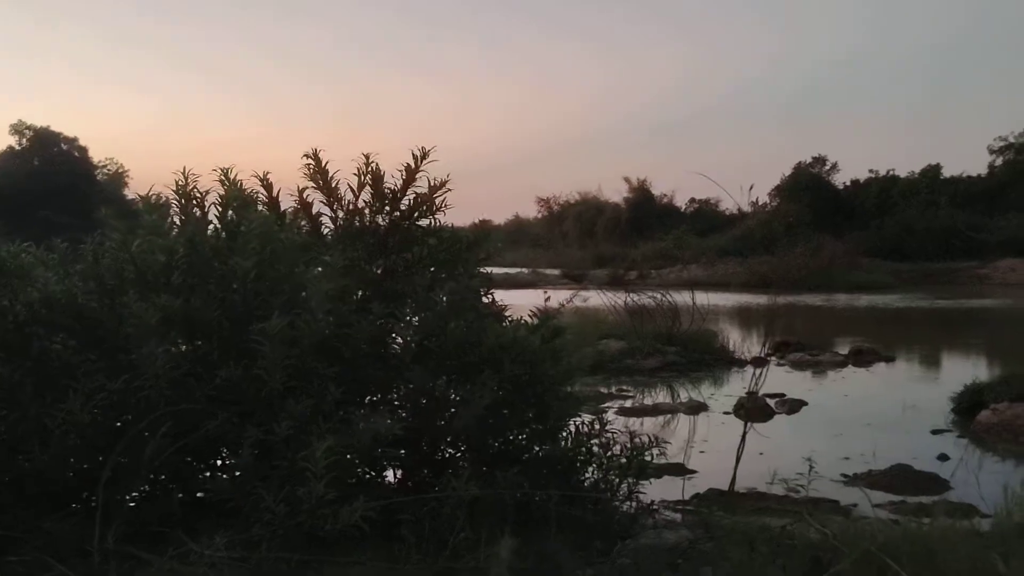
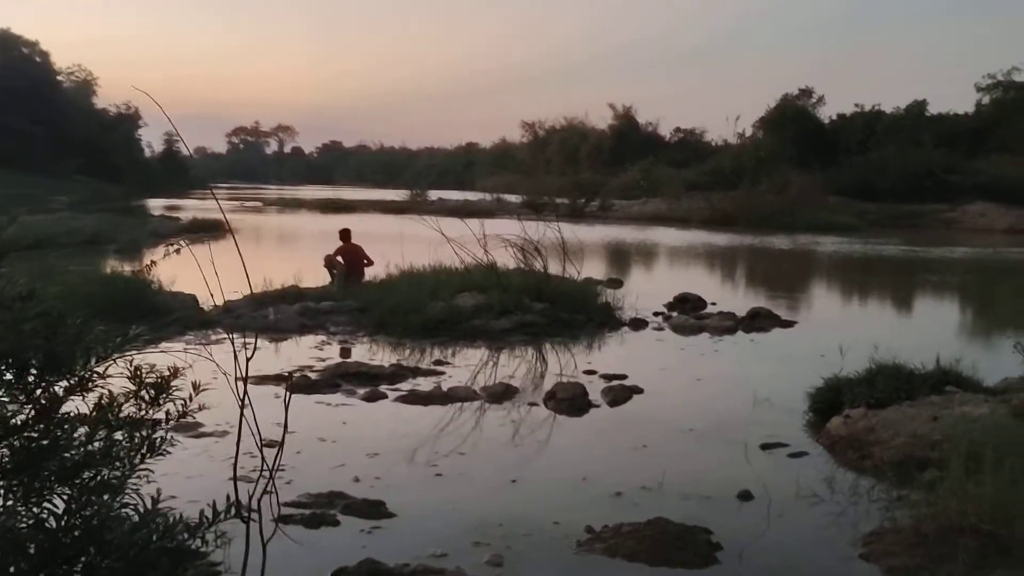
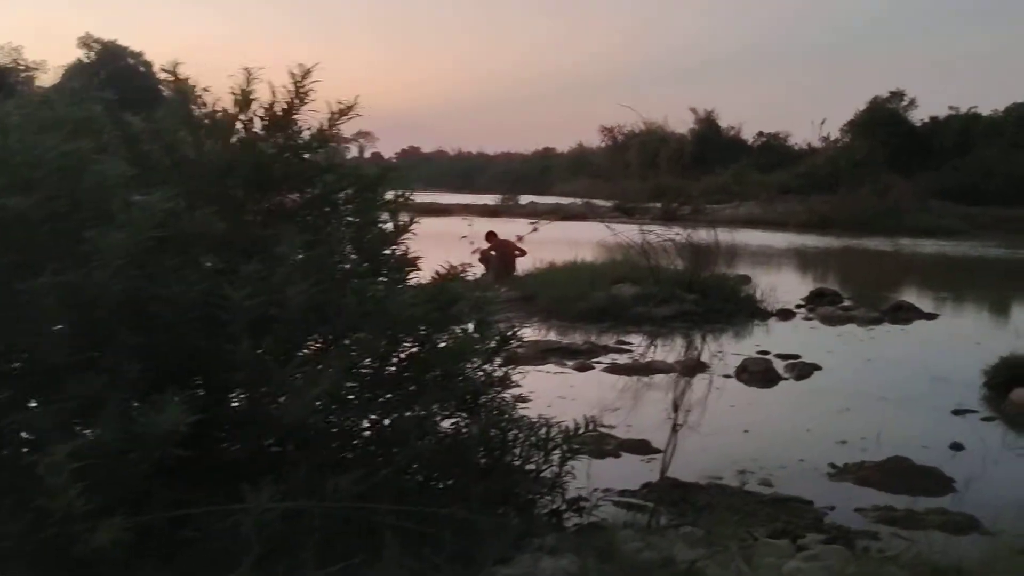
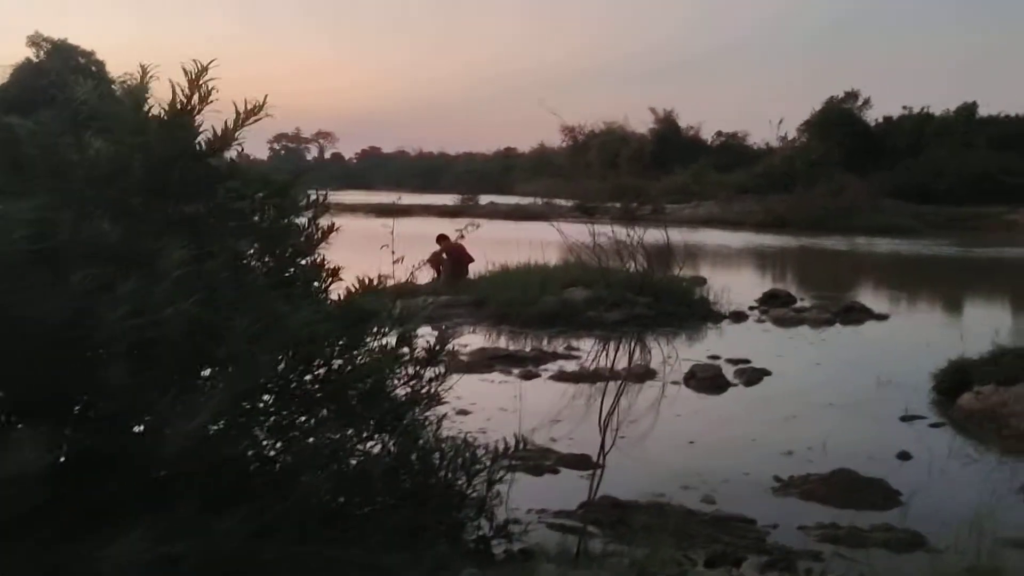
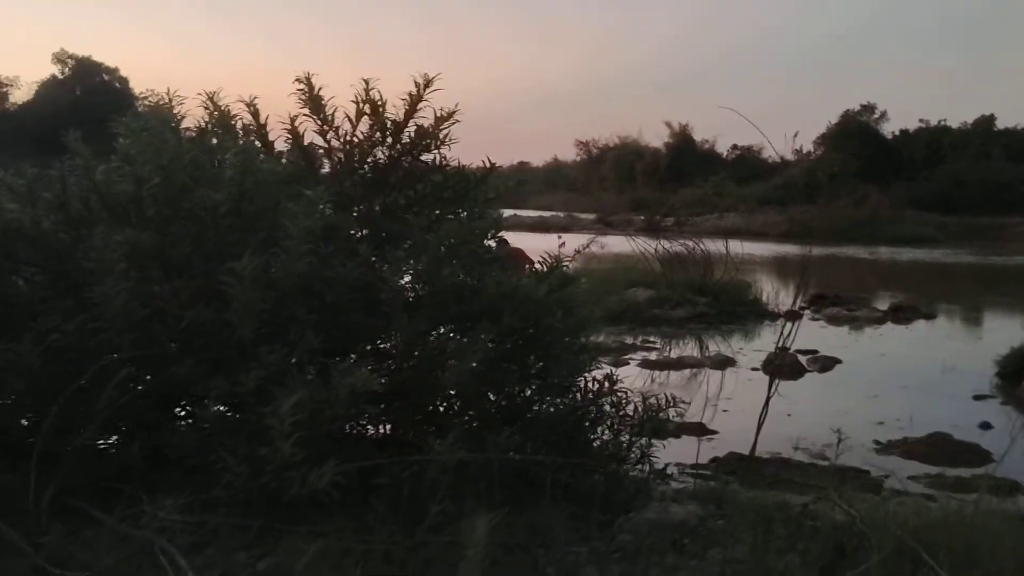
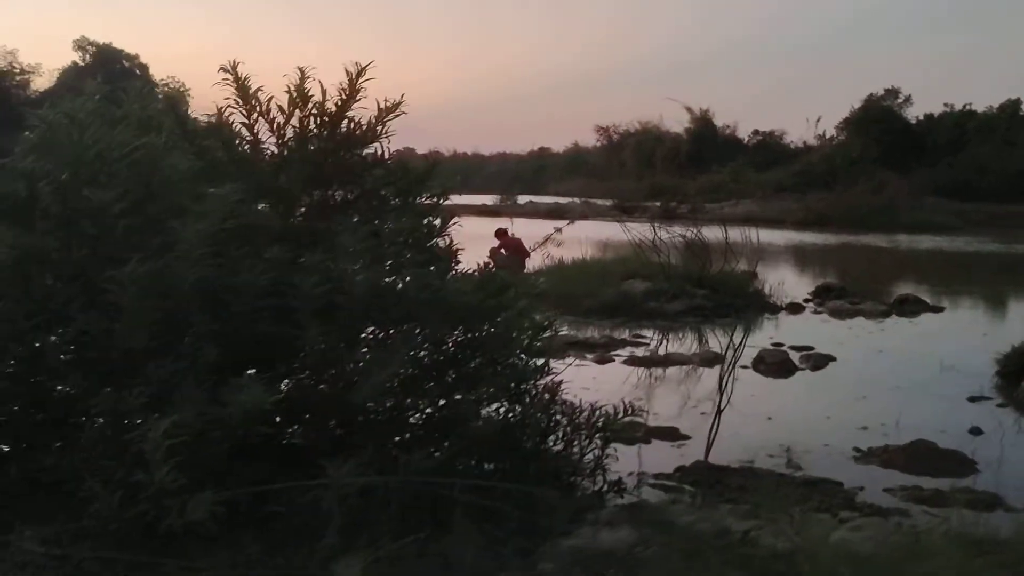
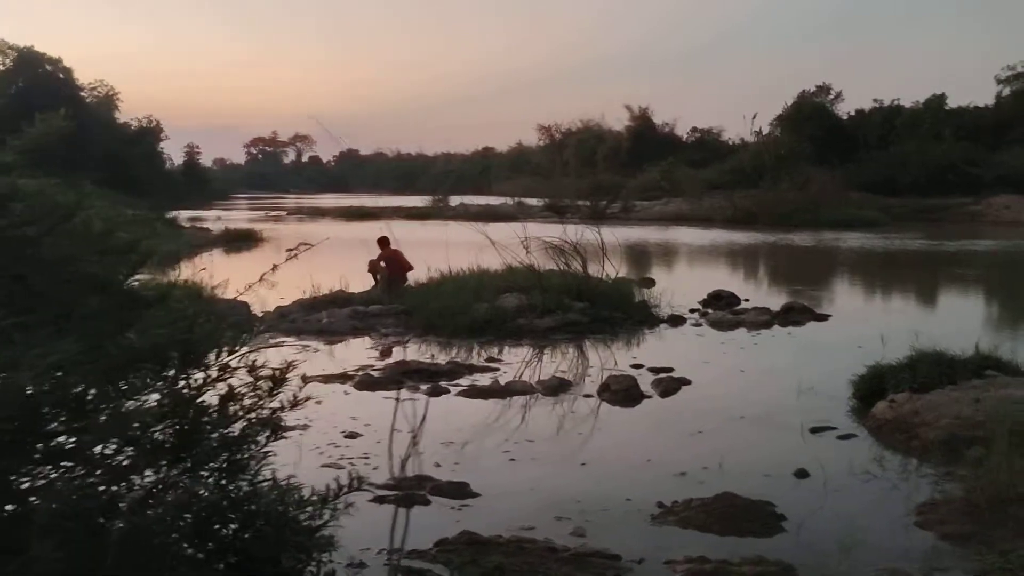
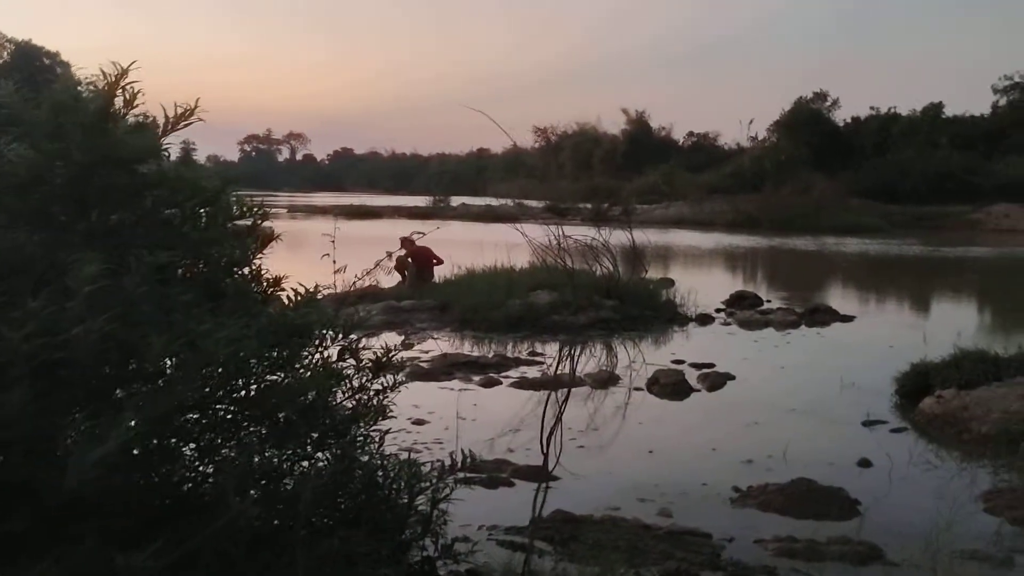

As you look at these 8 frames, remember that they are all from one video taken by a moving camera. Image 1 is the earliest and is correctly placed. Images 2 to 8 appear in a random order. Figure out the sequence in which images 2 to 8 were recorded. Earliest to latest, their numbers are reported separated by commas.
5, 6, 3, 4, 8, 7, 2
